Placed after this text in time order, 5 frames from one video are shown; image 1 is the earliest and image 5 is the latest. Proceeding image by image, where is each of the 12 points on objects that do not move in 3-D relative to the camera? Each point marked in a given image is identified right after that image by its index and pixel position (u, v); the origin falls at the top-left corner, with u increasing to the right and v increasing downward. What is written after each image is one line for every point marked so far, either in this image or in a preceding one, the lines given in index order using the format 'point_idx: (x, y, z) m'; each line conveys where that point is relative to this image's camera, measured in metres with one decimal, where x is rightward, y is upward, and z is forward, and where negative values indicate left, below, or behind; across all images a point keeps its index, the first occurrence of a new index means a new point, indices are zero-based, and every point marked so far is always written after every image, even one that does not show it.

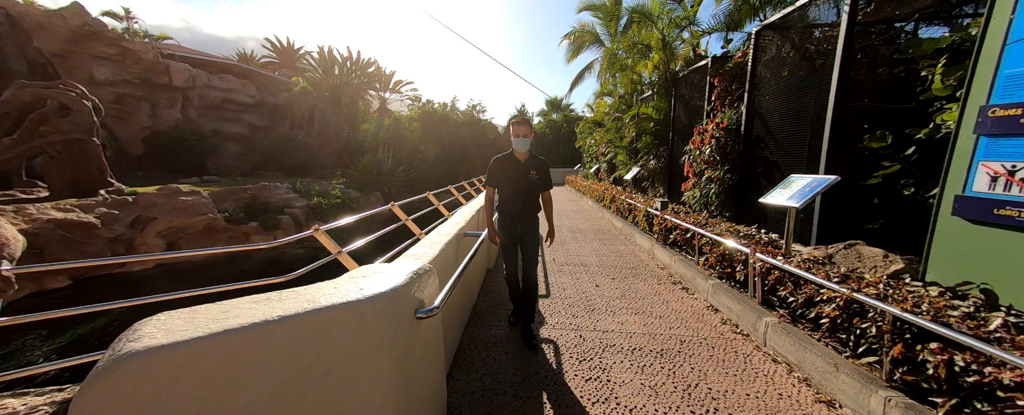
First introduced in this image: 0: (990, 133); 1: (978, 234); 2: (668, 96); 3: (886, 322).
0: (+3.4, +0.5, +2.0) m
1: (+3.4, -0.2, +2.1) m
2: (+3.8, +2.7, +6.9) m
3: (+2.5, -0.8, +1.9) m
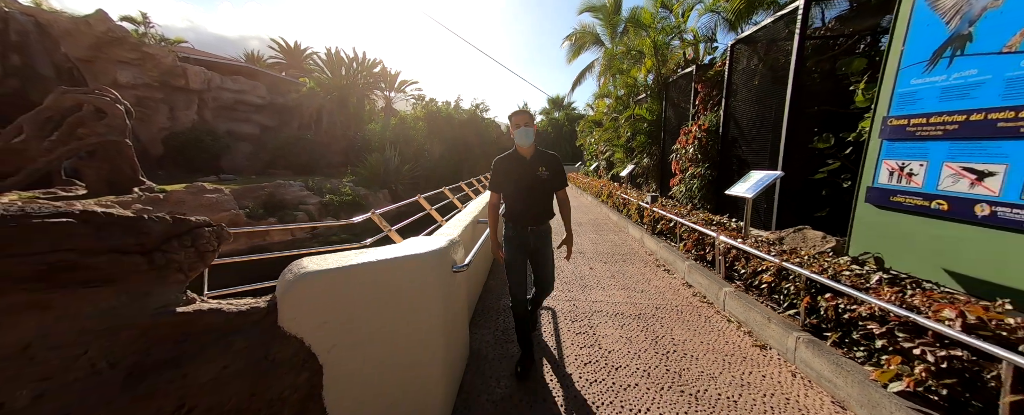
0: (+3.4, +0.6, +2.6) m
1: (+3.4, -0.1, +2.6) m
2: (+3.9, +2.9, +7.5) m
3: (+2.5, -0.6, +2.5) m
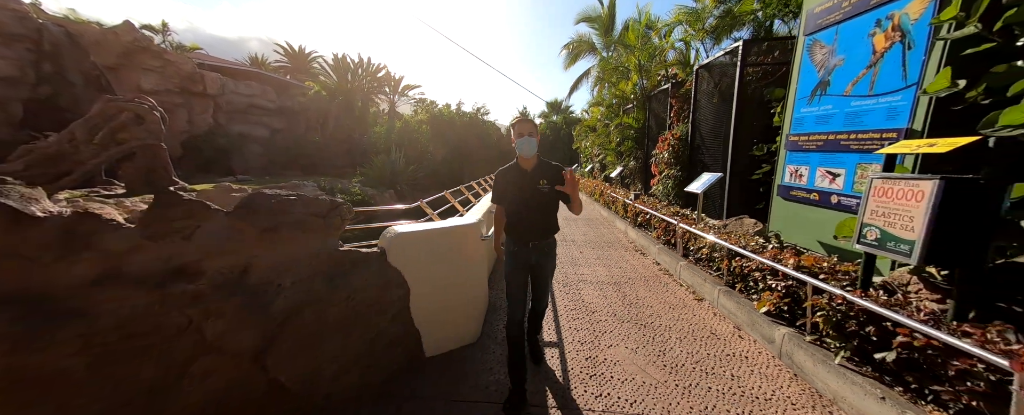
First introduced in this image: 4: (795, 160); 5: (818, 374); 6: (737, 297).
0: (+3.5, +0.7, +3.6) m
1: (+3.5, 0.0, +3.7) m
2: (+4.0, +3.0, +8.5) m
3: (+2.6, -0.5, +3.5) m
4: (+3.5, +0.6, +3.5) m
5: (+2.3, -1.2, +2.1) m
6: (+2.4, -1.0, +3.1) m
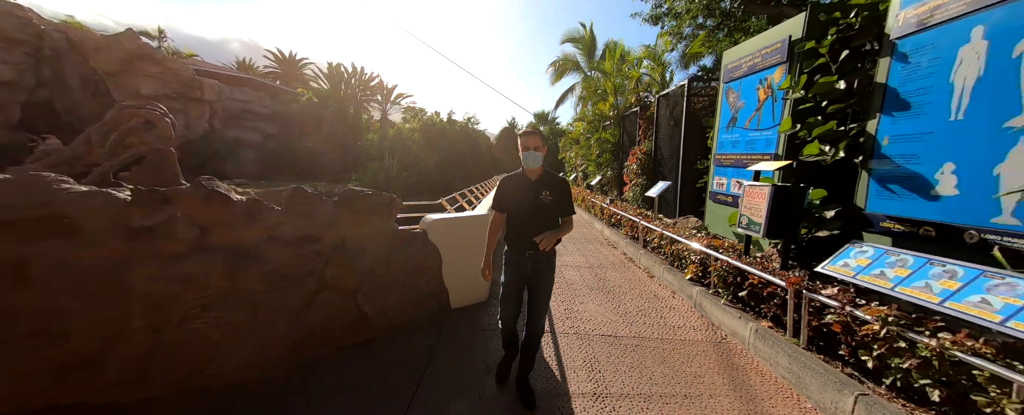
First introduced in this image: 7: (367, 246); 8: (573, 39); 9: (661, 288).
0: (+3.5, +0.7, +4.9) m
1: (+3.5, 0.0, +4.9) m
2: (+3.7, +2.8, +9.9) m
3: (+2.6, -0.5, +4.7) m
4: (+3.5, +0.6, +4.8) m
5: (+2.3, -1.2, +3.3) m
6: (+2.4, -0.9, +4.2) m
7: (-1.5, -0.4, +3.0) m
8: (+3.7, +10.1, +17.3) m
9: (+2.2, -1.2, +4.3) m
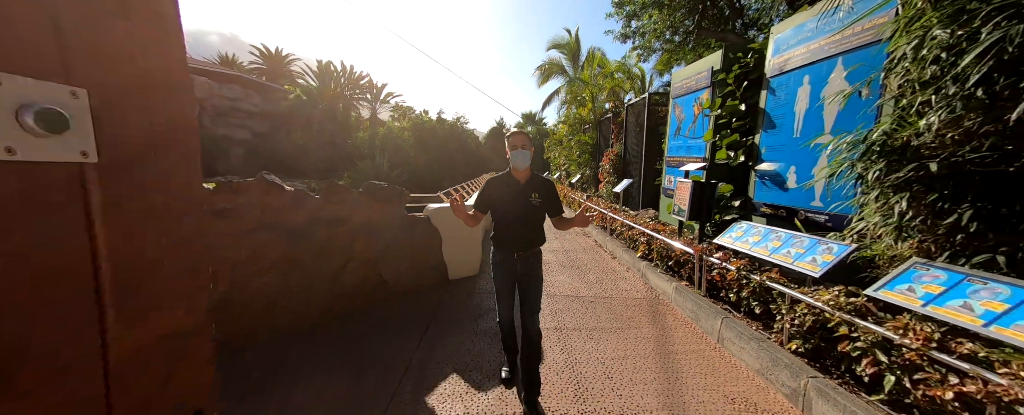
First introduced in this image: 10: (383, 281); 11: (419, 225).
0: (+3.2, +0.9, +5.9) m
1: (+3.2, +0.2, +5.9) m
2: (+3.3, +3.0, +10.9) m
3: (+2.3, -0.4, +5.7) m
4: (+3.2, +0.7, +5.8) m
5: (+2.1, -1.1, +4.3) m
6: (+2.2, -0.8, +5.2) m
7: (-1.7, -0.3, +3.9) m
8: (+2.9, +10.3, +18.3) m
9: (+2.0, -1.1, +5.3) m
10: (-1.7, -1.0, +3.8) m
11: (-1.3, -0.2, +4.2) m
